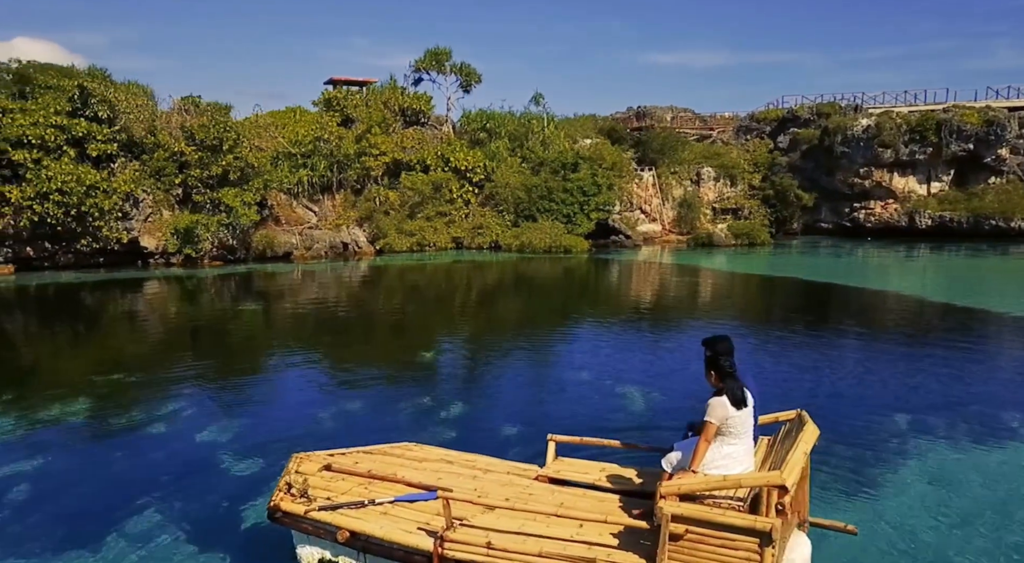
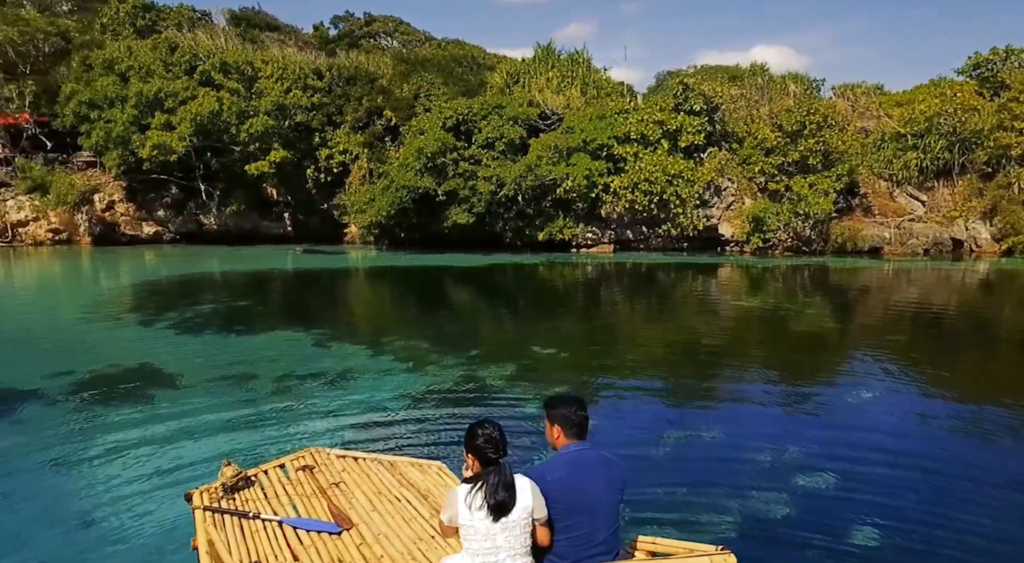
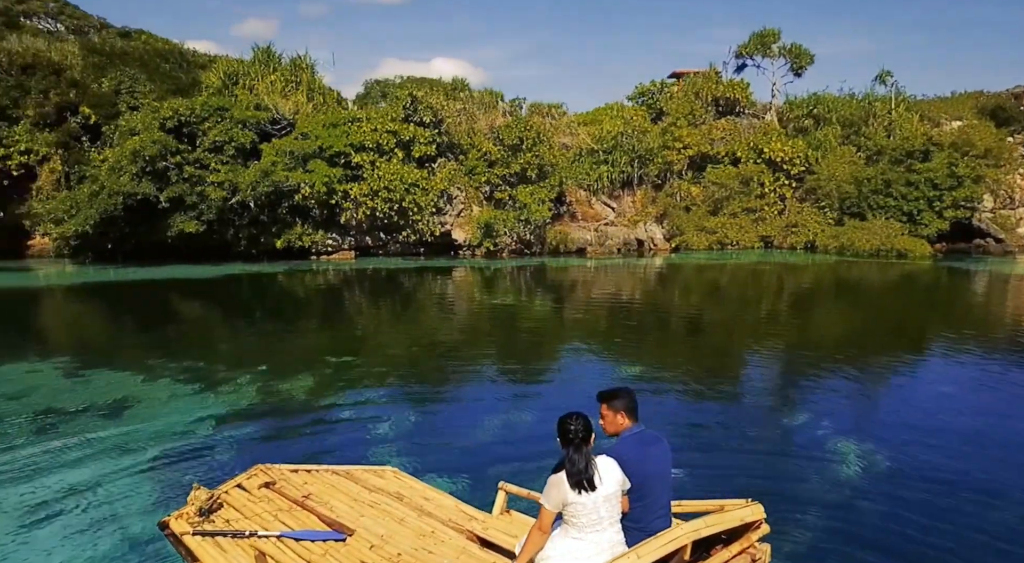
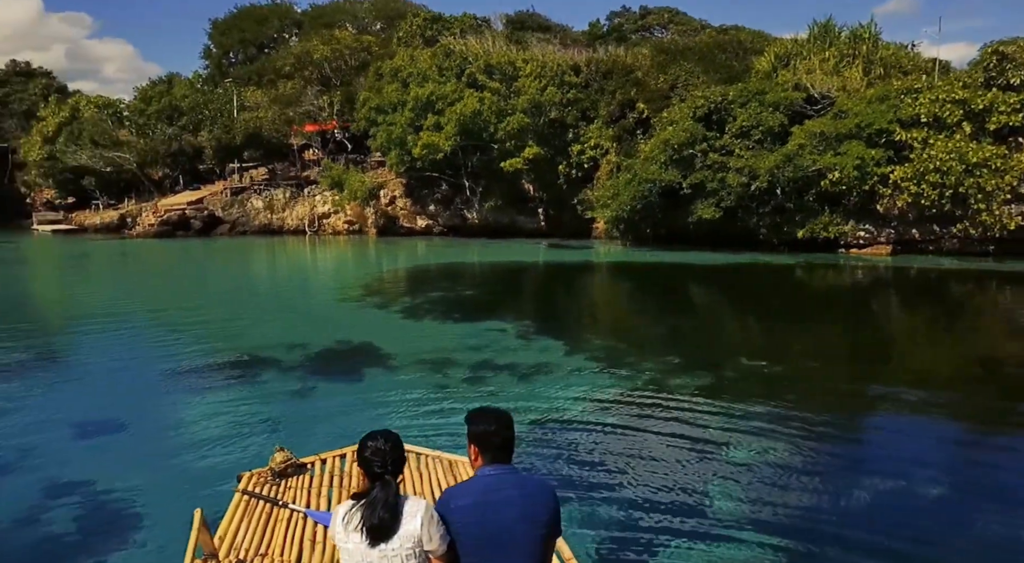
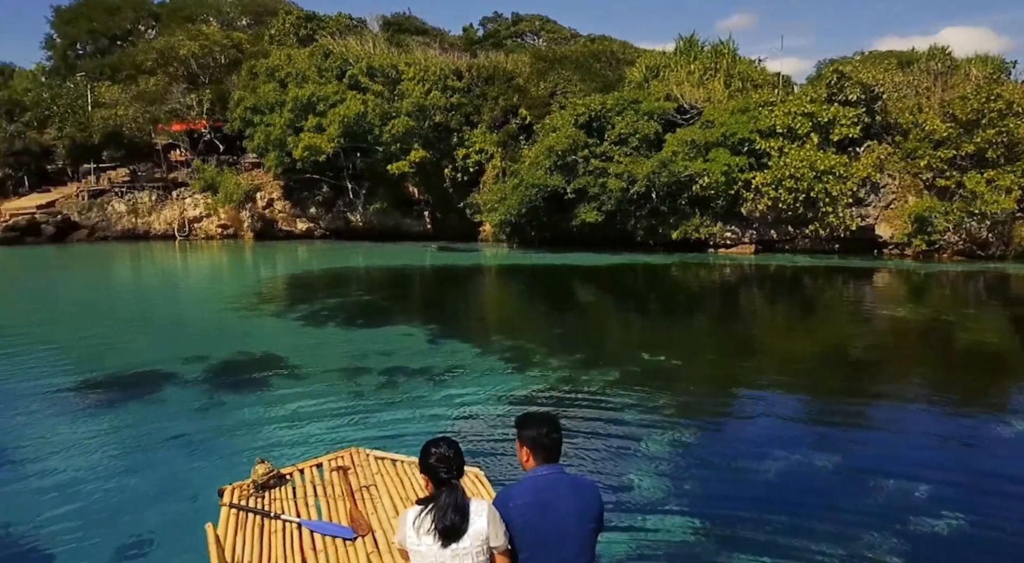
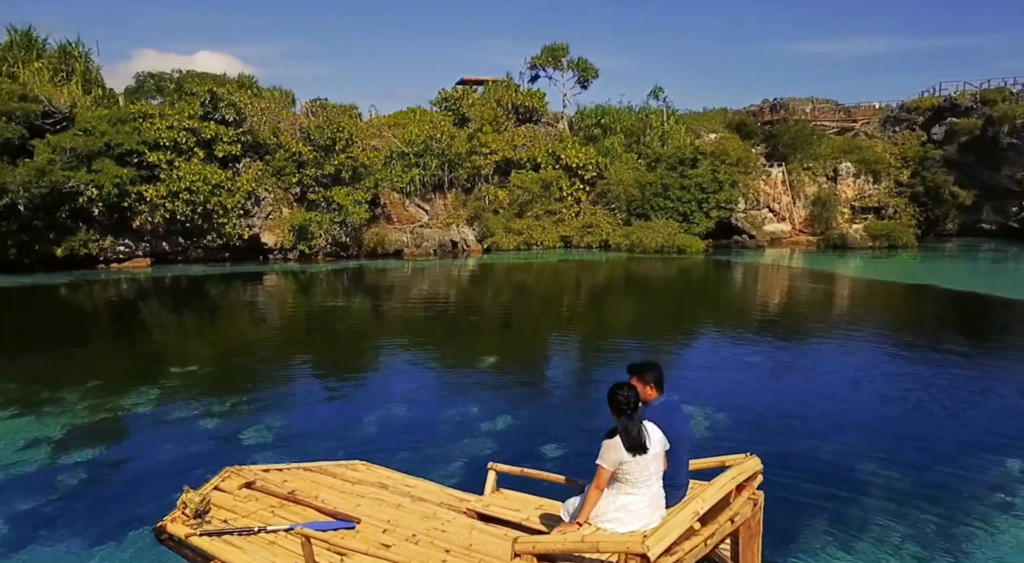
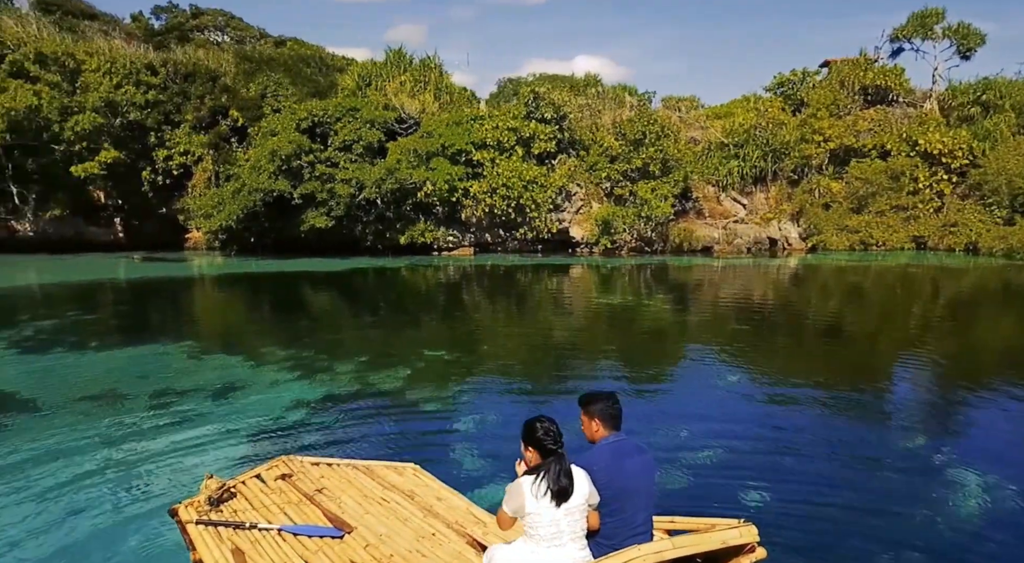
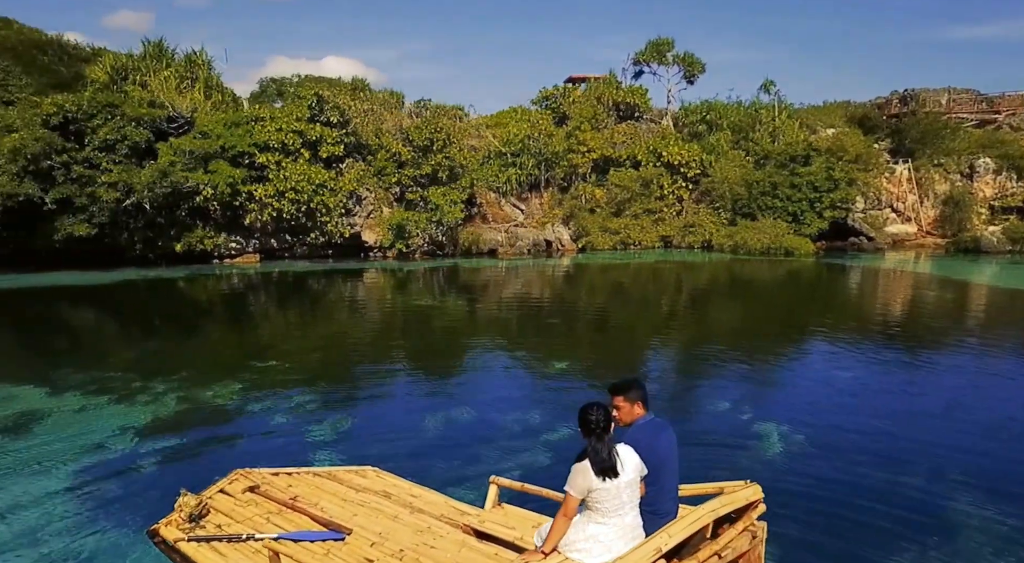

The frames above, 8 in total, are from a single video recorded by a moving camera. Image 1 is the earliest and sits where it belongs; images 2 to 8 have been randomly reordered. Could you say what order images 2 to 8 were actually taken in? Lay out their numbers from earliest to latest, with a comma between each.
6, 8, 3, 7, 2, 5, 4
